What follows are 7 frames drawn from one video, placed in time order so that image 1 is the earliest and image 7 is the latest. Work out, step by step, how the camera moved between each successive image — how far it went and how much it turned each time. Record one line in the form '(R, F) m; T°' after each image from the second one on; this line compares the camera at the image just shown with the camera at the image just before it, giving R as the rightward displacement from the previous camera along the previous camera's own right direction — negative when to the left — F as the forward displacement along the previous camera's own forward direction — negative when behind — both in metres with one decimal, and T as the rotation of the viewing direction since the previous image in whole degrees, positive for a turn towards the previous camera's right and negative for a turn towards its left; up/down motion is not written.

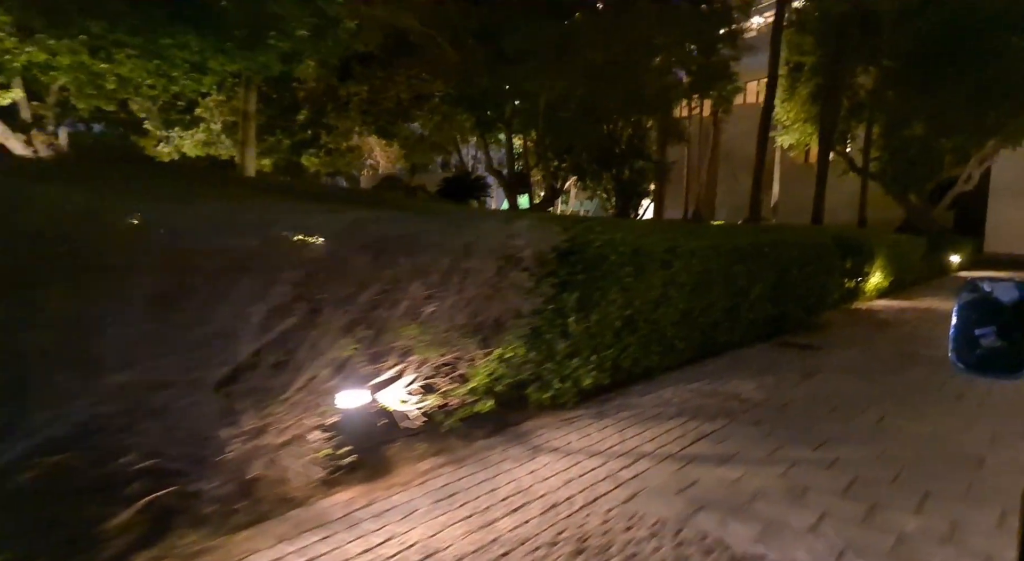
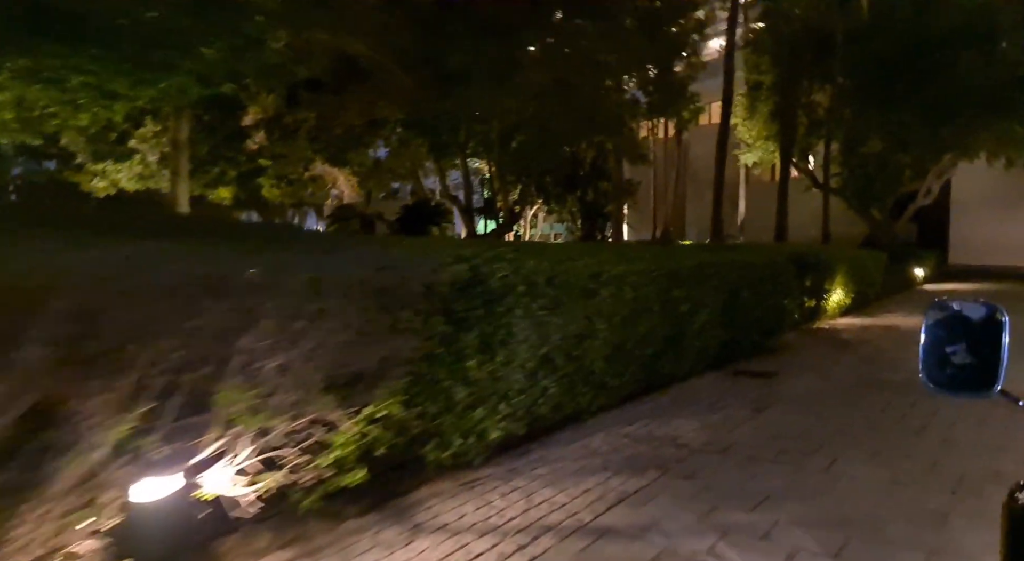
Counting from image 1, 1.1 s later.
(+0.7, +0.7) m; +2°
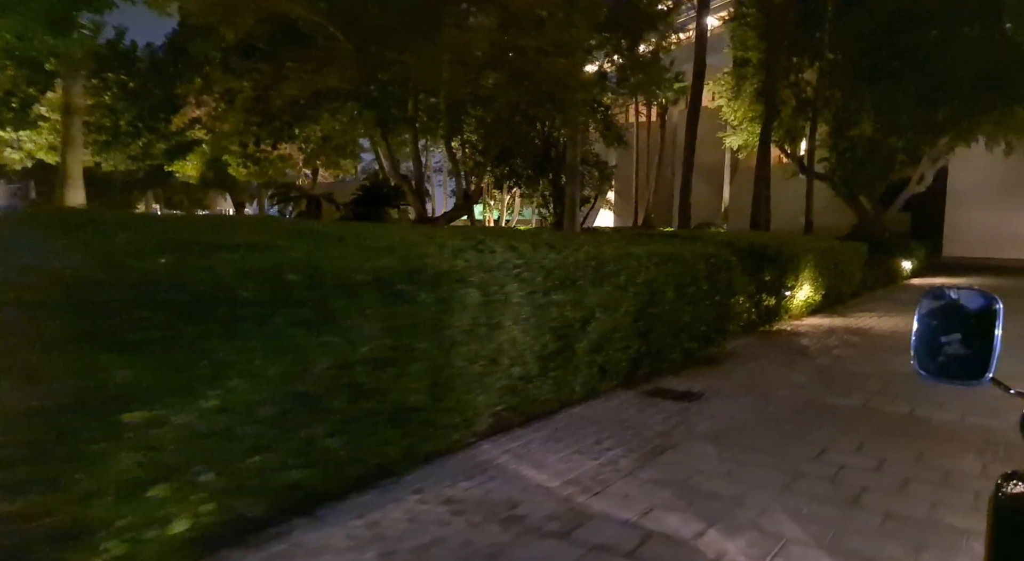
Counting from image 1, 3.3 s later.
(+1.4, +1.7) m; +1°
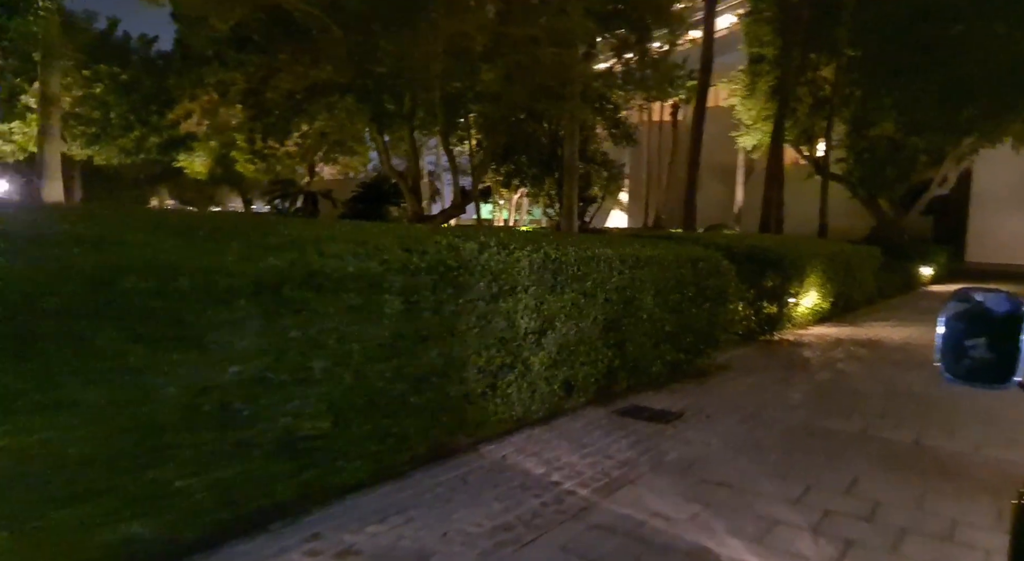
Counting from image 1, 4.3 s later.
(+0.5, +0.7) m; -1°
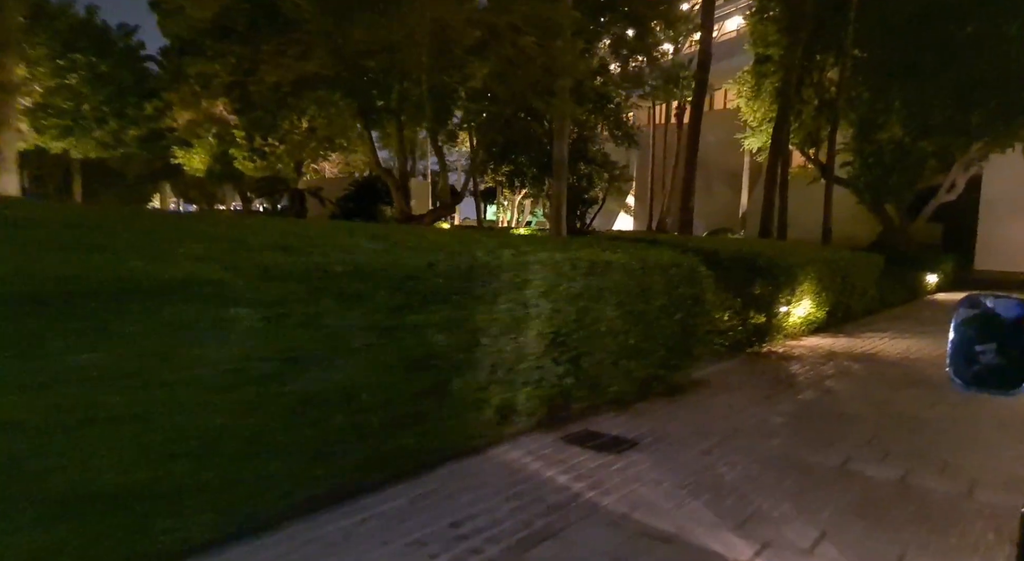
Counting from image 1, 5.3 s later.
(+0.6, +0.8) m; -1°
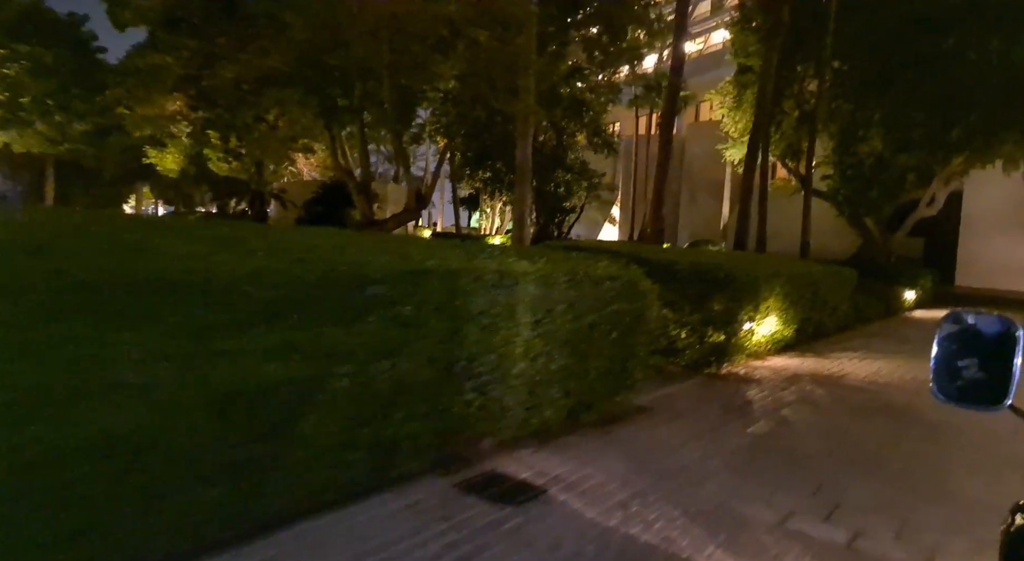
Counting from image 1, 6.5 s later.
(+0.7, +0.8) m; +1°
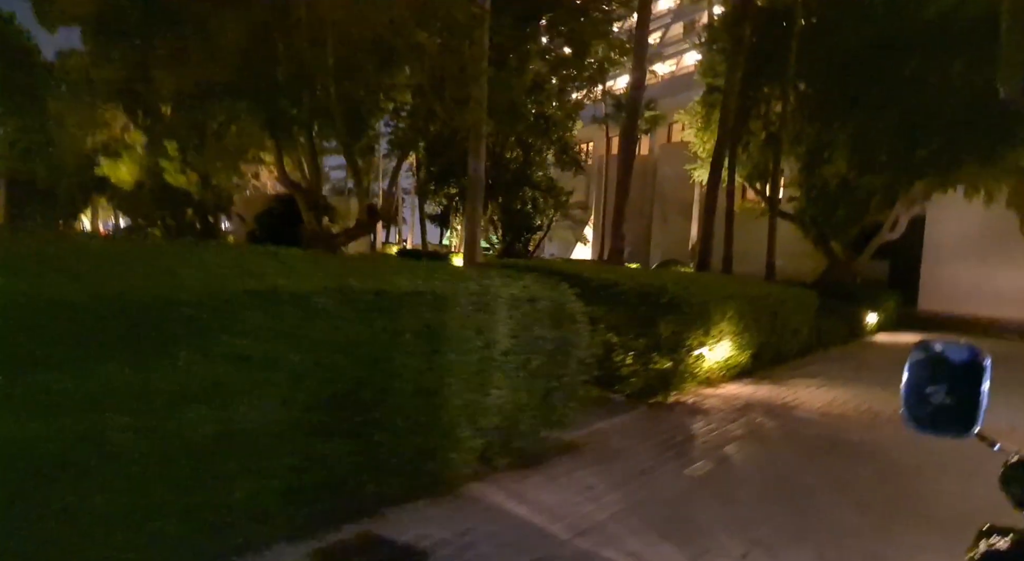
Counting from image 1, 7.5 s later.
(+0.6, +0.7) m; +2°
